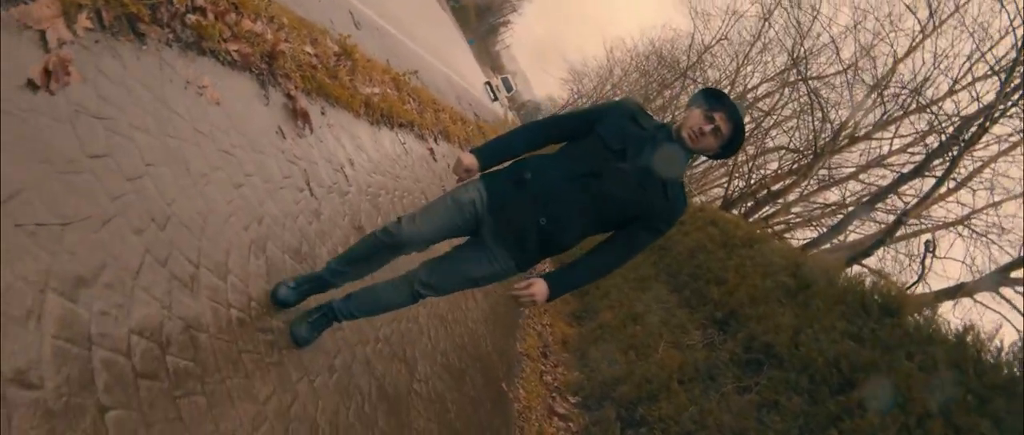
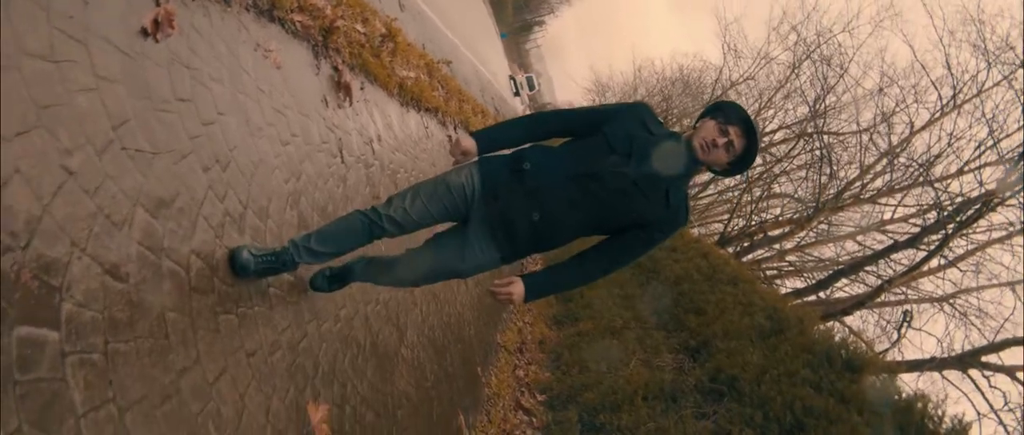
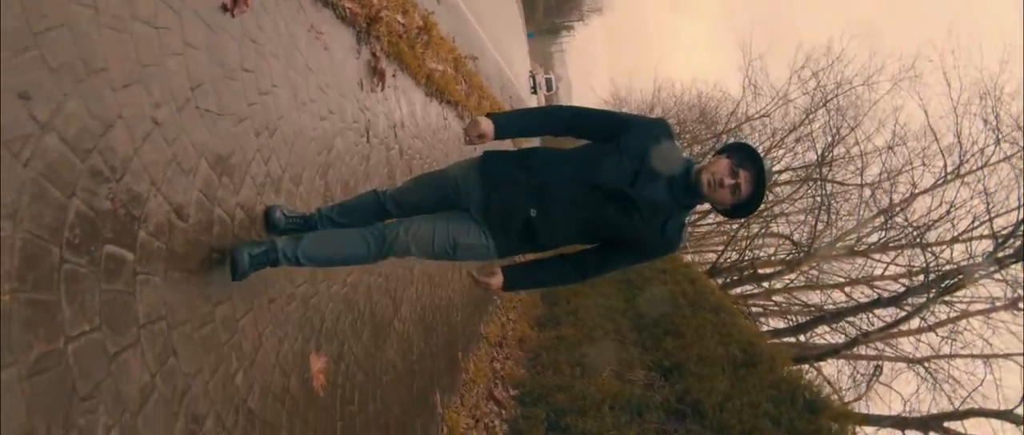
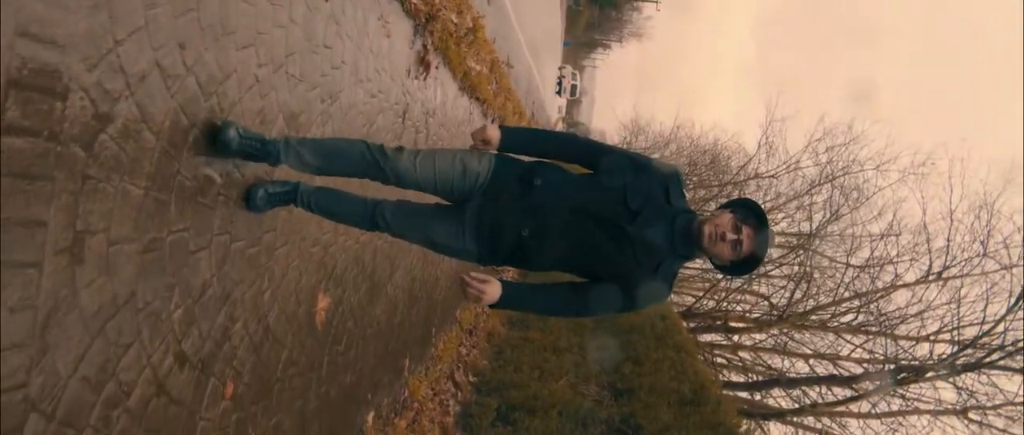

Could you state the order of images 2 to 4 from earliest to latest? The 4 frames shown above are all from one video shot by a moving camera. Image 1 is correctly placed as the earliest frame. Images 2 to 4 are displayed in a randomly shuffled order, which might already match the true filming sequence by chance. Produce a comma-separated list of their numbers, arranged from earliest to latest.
2, 3, 4
